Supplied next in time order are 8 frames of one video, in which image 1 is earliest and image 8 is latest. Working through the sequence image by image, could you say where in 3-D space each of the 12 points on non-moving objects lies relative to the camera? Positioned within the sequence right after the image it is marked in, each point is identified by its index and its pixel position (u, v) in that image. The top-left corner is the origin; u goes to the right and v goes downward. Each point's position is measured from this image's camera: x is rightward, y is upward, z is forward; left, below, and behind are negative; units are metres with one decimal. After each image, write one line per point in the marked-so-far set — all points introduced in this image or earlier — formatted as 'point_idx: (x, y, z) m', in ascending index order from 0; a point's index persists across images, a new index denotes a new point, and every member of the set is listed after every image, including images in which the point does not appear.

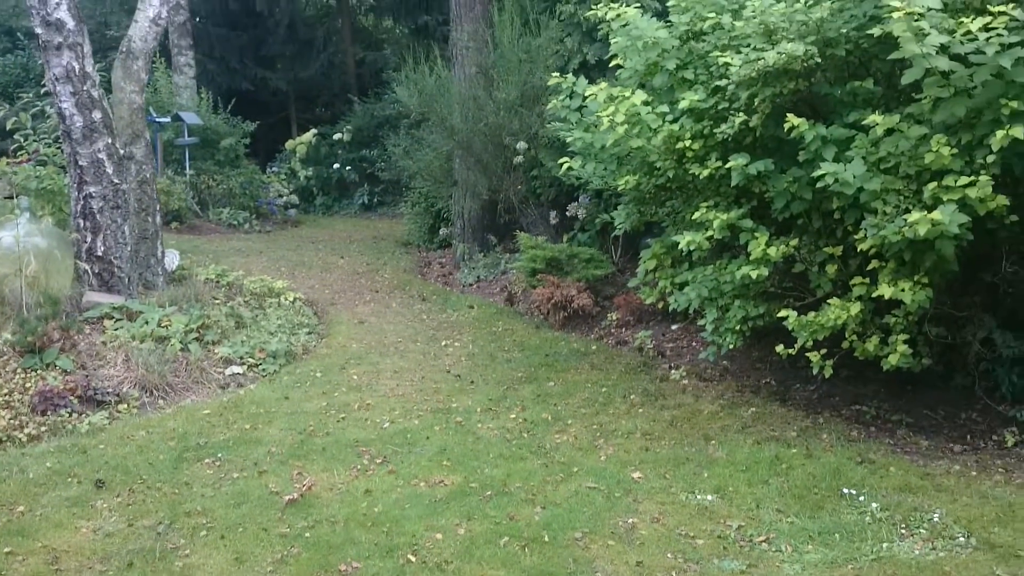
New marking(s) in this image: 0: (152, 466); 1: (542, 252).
0: (-1.7, -0.8, +4.9) m
1: (+0.3, +0.3, +8.4) m
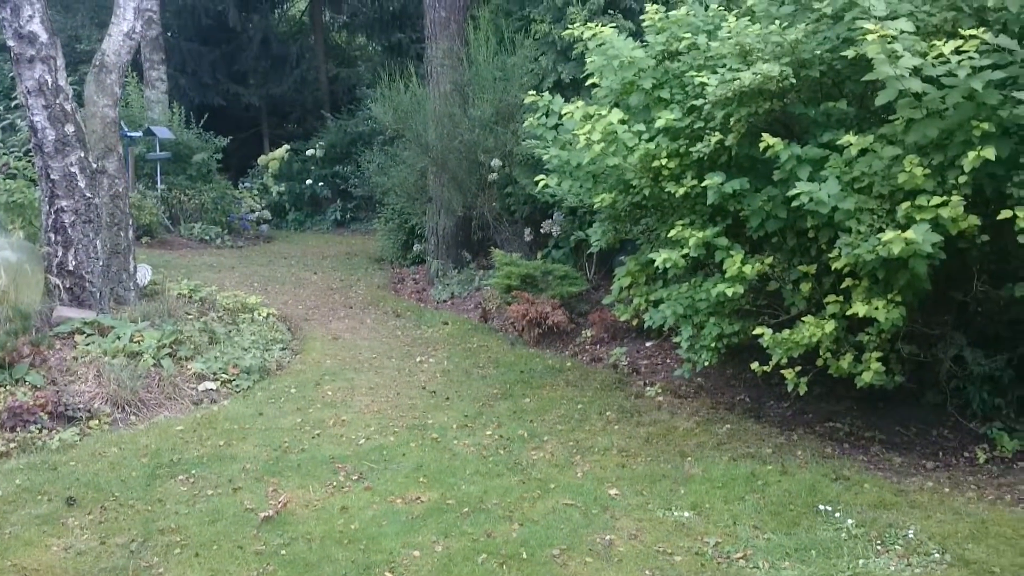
0: (-1.8, -0.9, +4.8) m
1: (+0.1, +0.2, +8.4) m
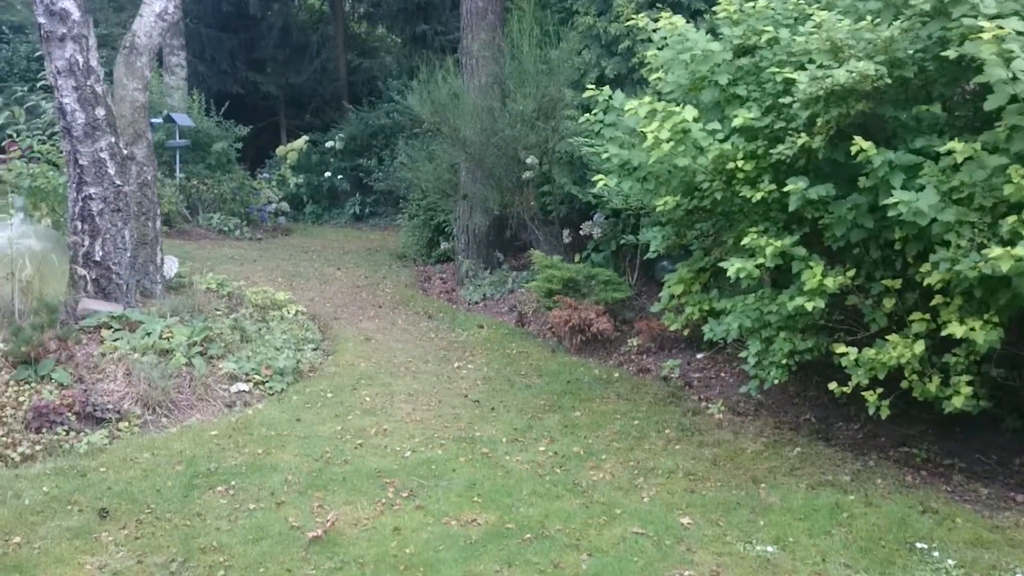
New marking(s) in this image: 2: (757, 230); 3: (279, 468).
0: (-1.5, -0.9, +4.5) m
1: (+0.4, +0.1, +8.0) m
2: (+1.3, +0.3, +5.2) m
3: (-1.1, -0.9, +4.9) m
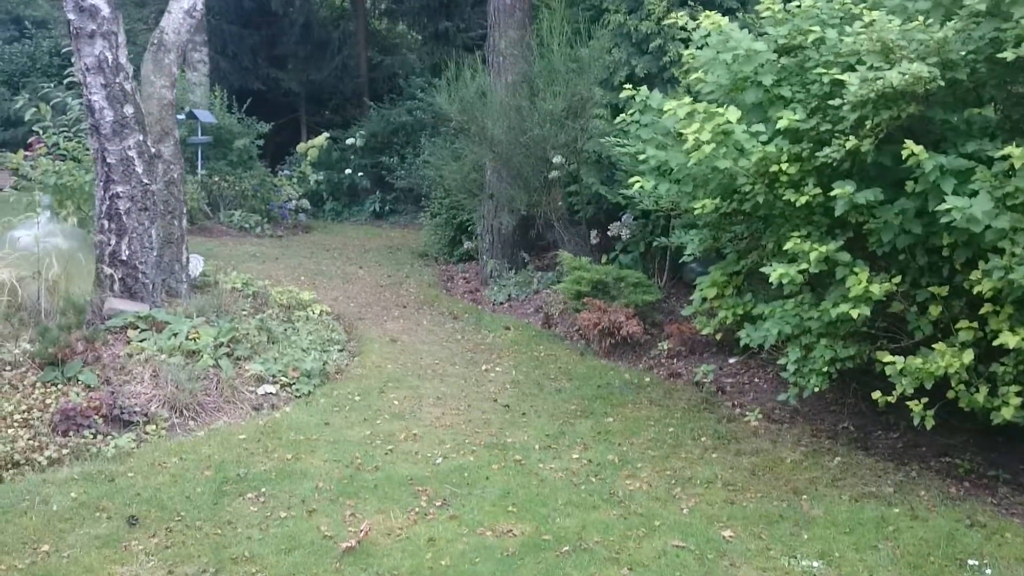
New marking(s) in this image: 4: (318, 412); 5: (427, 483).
0: (-1.4, -0.9, +4.4) m
1: (+0.6, +0.1, +7.9) m
2: (+1.4, +0.3, +5.1) m
3: (-1.0, -0.9, +4.8) m
4: (-1.1, -0.7, +5.9) m
5: (-0.4, -0.9, +4.8) m
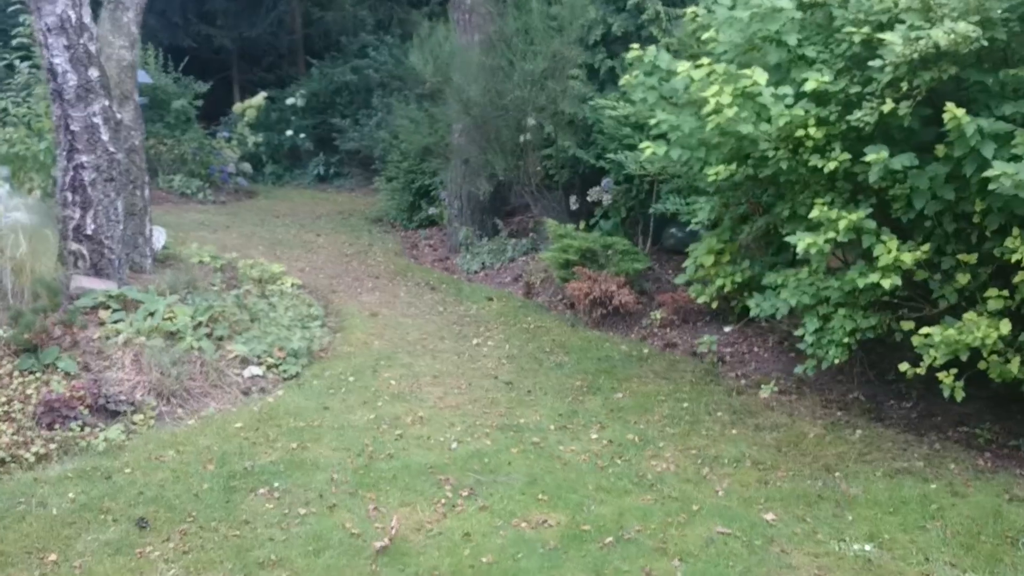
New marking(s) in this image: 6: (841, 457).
0: (-1.2, -0.8, +4.1) m
1: (+0.5, +0.3, +7.7) m
2: (+1.5, +0.4, +4.9) m
3: (-0.8, -0.8, +4.5) m
4: (-1.1, -0.6, +5.6) m
5: (-0.3, -0.8, +4.5) m
6: (+1.5, -0.8, +4.8) m
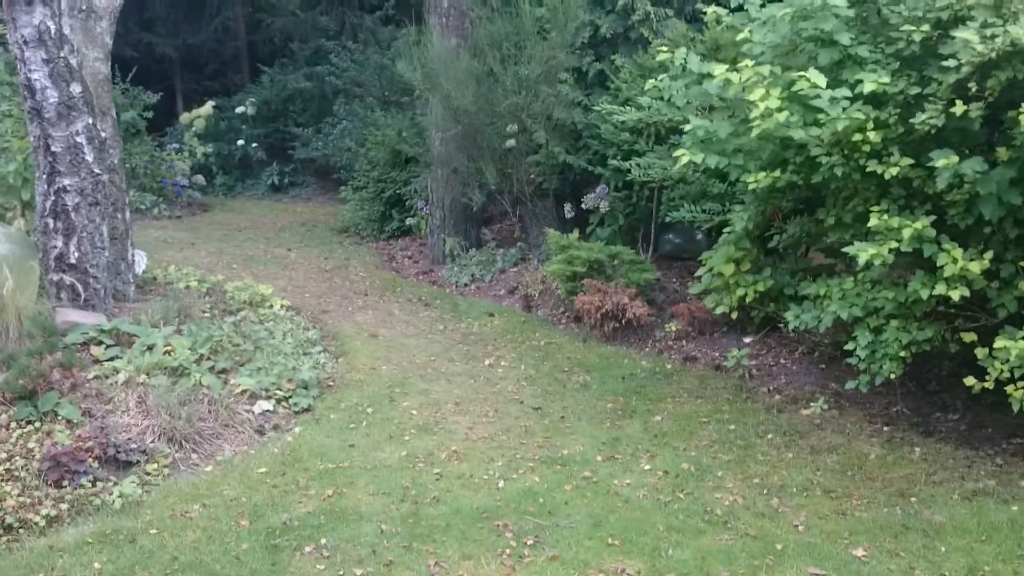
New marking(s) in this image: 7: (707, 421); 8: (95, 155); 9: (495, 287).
0: (-1.0, -1.0, +3.7) m
1: (+0.5, +0.3, +7.3) m
2: (+1.7, +0.4, +4.7) m
3: (-0.6, -0.9, +4.1) m
4: (-0.9, -0.7, +5.2) m
5: (0.0, -0.9, +4.2) m
6: (+1.8, -0.8, +4.6) m
7: (+1.0, -0.7, +5.3) m
8: (-2.3, +0.7, +5.8) m
9: (-0.1, 0.0, +8.8) m
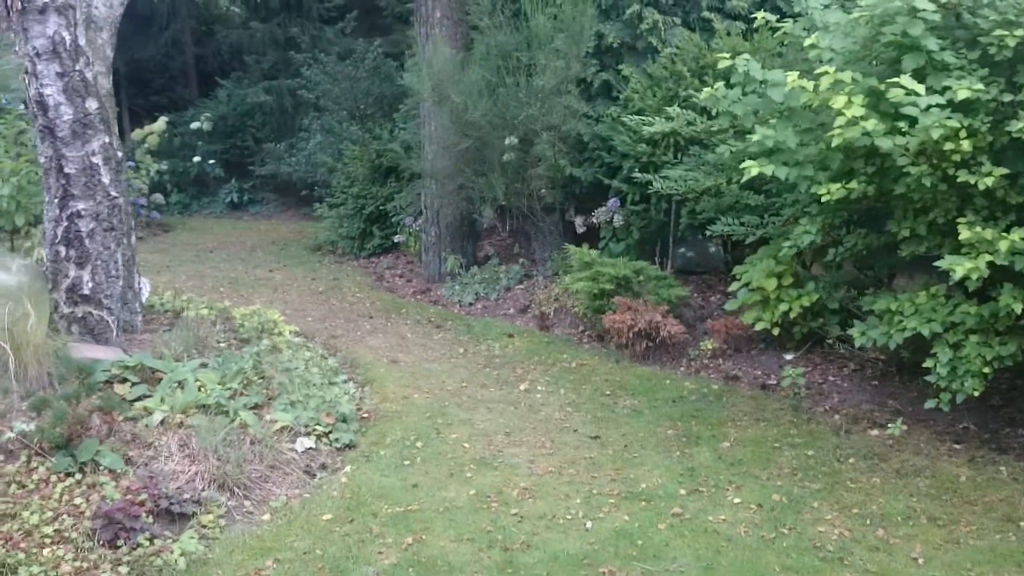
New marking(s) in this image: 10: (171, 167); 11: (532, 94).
0: (-0.6, -1.1, +3.3) m
1: (+0.7, +0.1, +7.1) m
2: (+2.0, +0.3, +4.5) m
3: (-0.2, -1.0, +3.8) m
4: (-0.6, -0.8, +4.8) m
5: (+0.3, -1.0, +3.8) m
6: (+2.1, -0.9, +4.4) m
7: (+1.3, -0.8, +5.1) m
8: (-2.1, +0.6, +5.3) m
9: (-0.1, -0.1, +8.4) m
10: (-5.6, +2.0, +17.2) m
11: (0.0, +1.6, +8.3) m
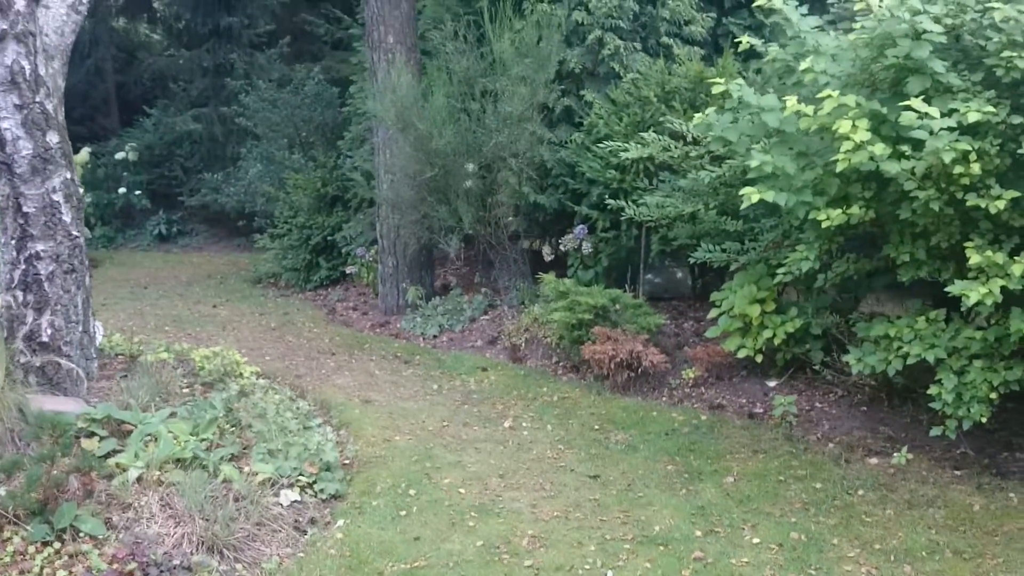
0: (-0.4, -1.2, +3.0) m
1: (+0.5, -0.1, +6.9) m
2: (+2.0, +0.2, +4.4) m
3: (-0.1, -1.2, +3.5) m
4: (-0.6, -1.0, +4.5) m
5: (+0.4, -1.1, +3.6) m
6: (+2.2, -1.0, +4.3) m
7: (+1.3, -0.9, +4.9) m
8: (-2.1, +0.4, +5.0) m
9: (-0.3, -0.4, +8.2) m
10: (-6.5, +1.4, +16.6) m
11: (-0.3, +1.3, +8.1) m
